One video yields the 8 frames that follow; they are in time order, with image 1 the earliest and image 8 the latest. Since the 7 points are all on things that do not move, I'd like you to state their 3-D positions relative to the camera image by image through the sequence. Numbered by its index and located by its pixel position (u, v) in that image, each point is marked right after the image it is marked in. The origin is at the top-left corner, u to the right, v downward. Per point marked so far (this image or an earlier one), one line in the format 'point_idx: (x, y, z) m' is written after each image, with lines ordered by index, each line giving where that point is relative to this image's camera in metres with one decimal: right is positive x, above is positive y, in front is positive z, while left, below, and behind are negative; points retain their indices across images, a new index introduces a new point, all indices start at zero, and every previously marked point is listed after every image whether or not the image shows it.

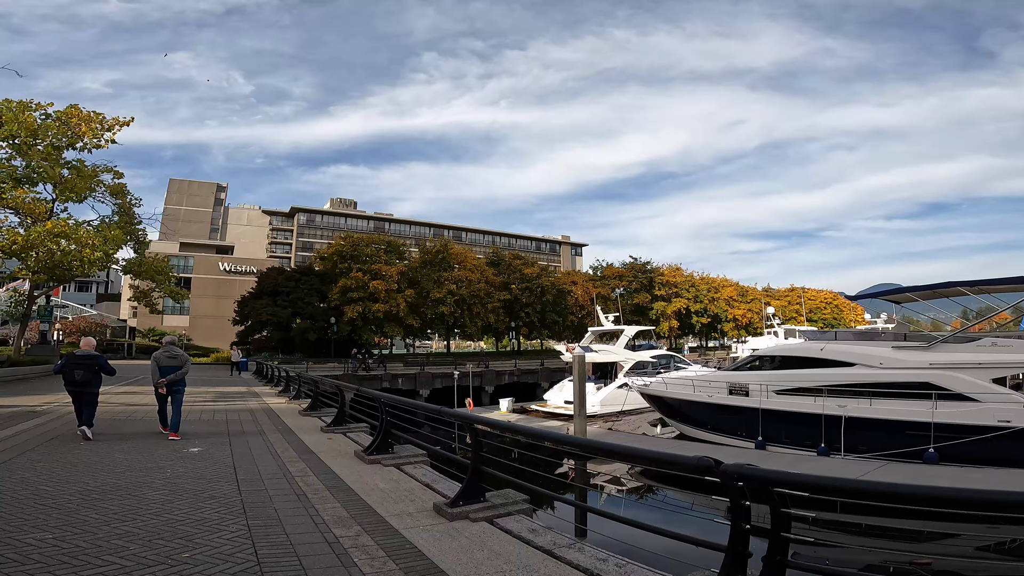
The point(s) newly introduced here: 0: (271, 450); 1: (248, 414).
0: (-3.5, -2.2, +8.3) m
1: (-5.7, -2.6, +12.1) m
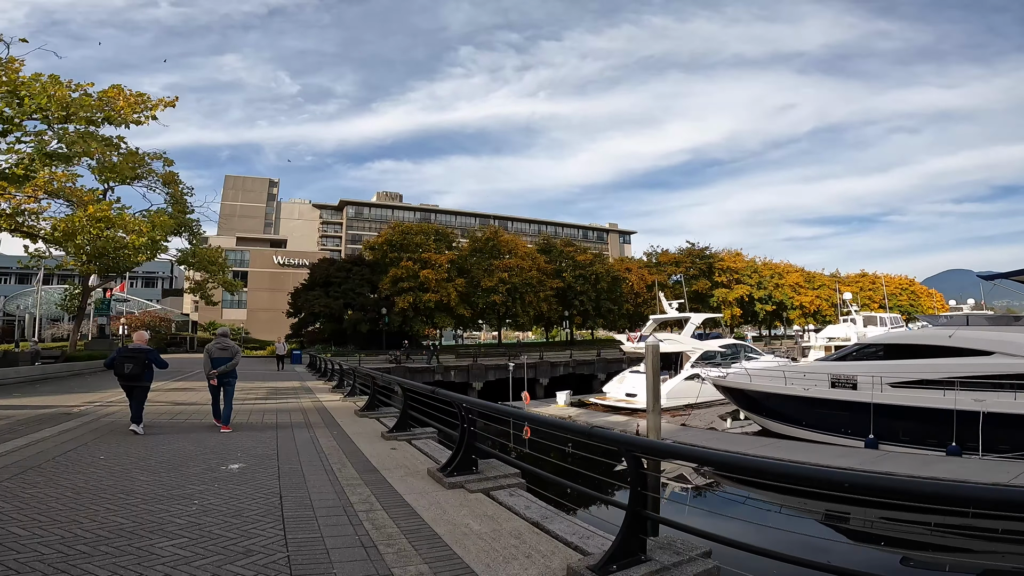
0: (-2.3, -2.0, +7.0) m
1: (-4.2, -2.4, +11.1) m
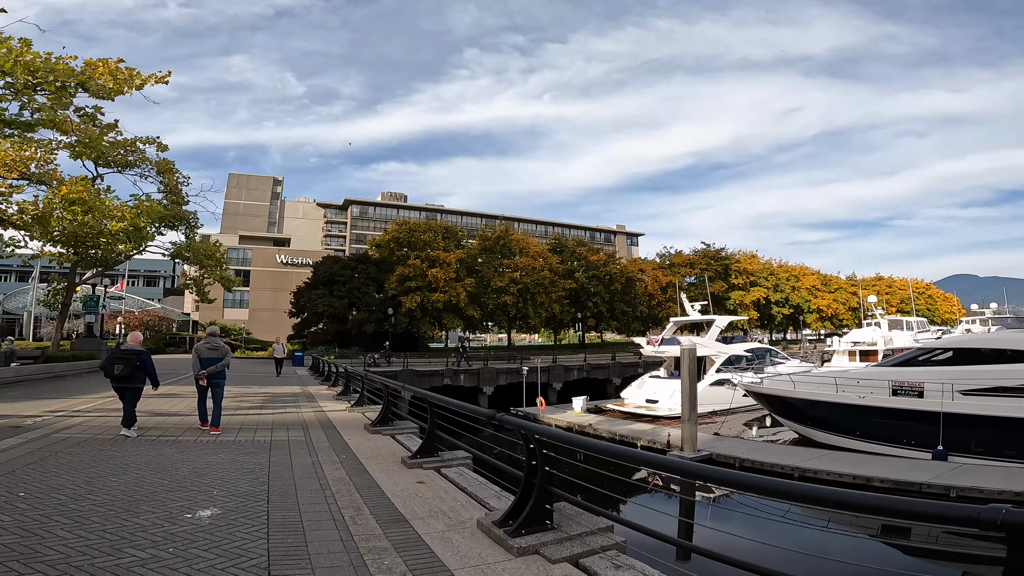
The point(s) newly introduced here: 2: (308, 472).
0: (-1.7, -1.8, +5.5) m
1: (-3.7, -2.2, +9.5) m
2: (-2.1, -1.9, +5.9) m
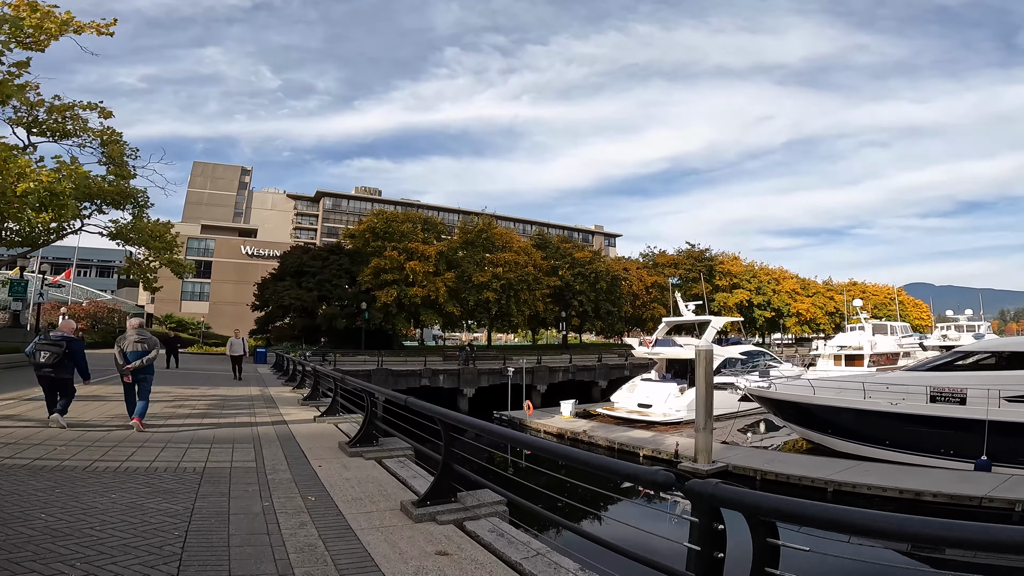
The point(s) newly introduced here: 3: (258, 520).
0: (-1.3, -1.5, +3.4) m
1: (-3.5, -1.9, +7.3) m
2: (-1.7, -1.6, +3.8) m
3: (-1.8, -1.6, +4.0) m
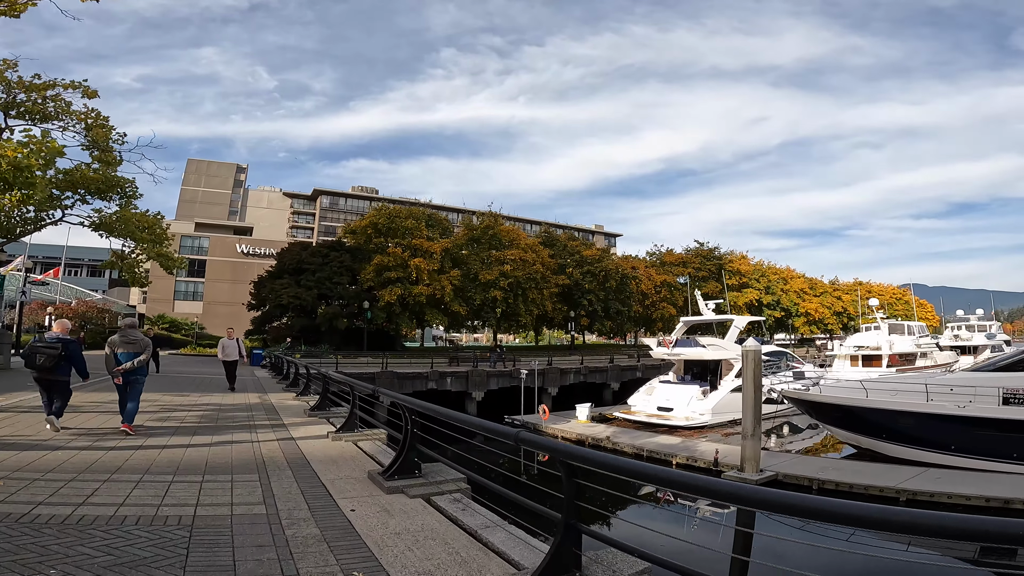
0: (-0.6, -1.4, +1.9) m
1: (-2.8, -1.7, +5.9) m
2: (-1.0, -1.4, +2.4) m
3: (-1.1, -1.4, +2.6) m
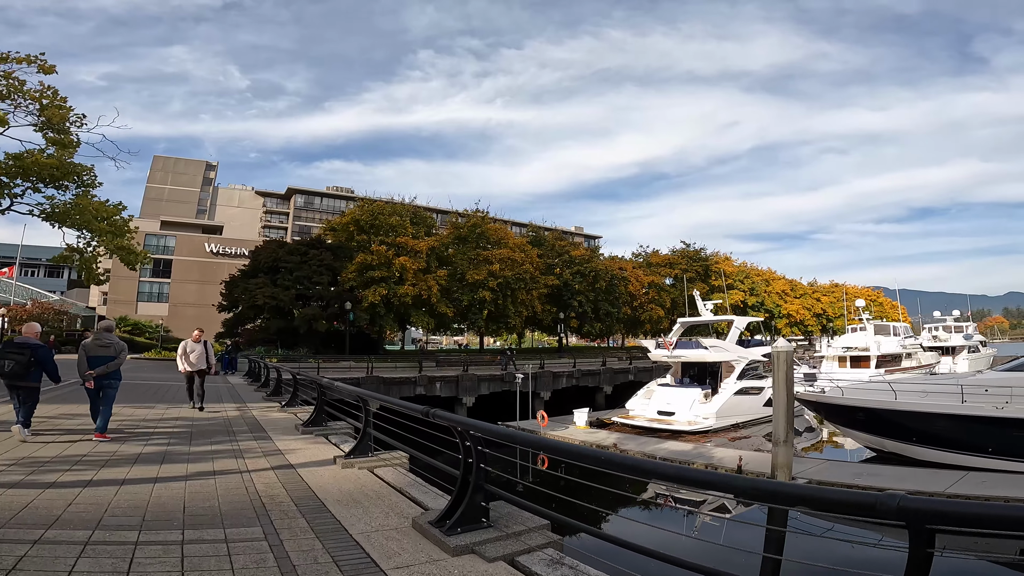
0: (+0.1, -1.2, +0.6) m
1: (-2.2, -1.6, +4.4) m
2: (-0.3, -1.2, +1.0) m
3: (-0.3, -1.3, +1.2) m
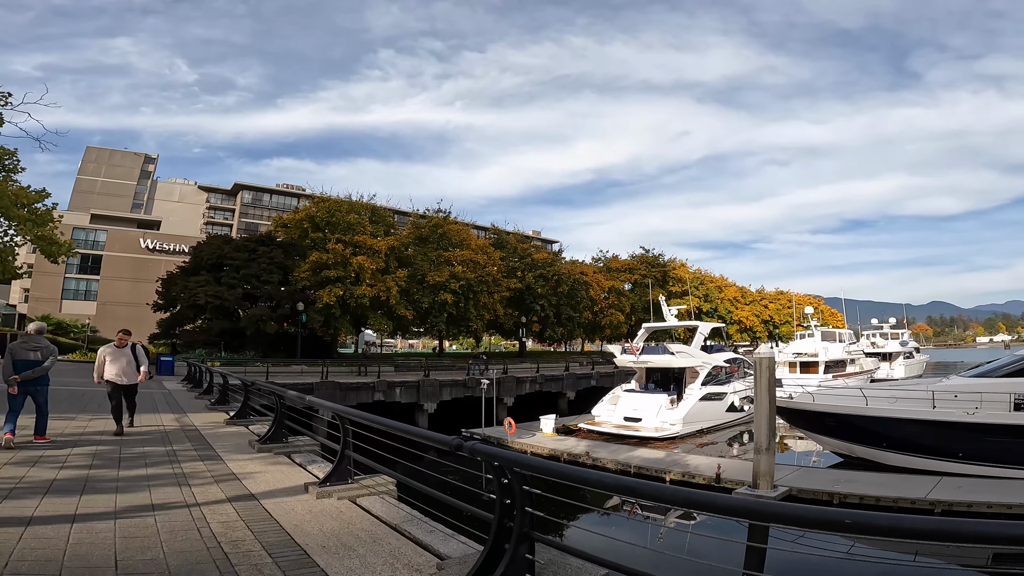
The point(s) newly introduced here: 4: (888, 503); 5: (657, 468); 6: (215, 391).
0: (+0.6, -1.1, -0.2) m
1: (-2.1, -1.5, +3.5) m
2: (+0.2, -1.2, +0.2) m
3: (+0.1, -1.2, +0.4) m
4: (+7.6, -4.4, +11.7) m
5: (+3.8, -4.7, +15.3) m
6: (-8.0, -2.8, +15.9) m
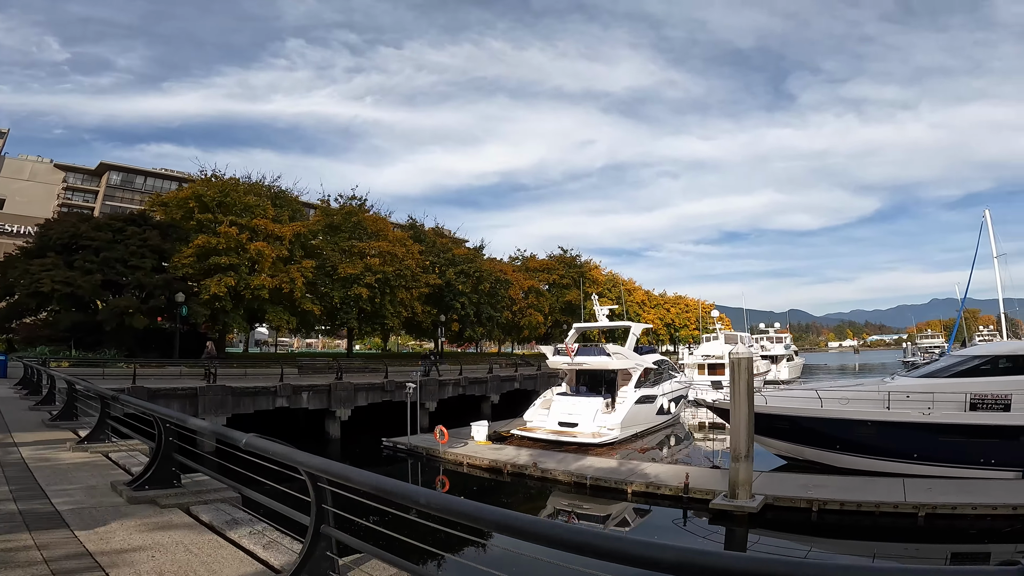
0: (+1.9, -0.8, -1.9) m
1: (-1.3, -1.2, +1.2) m
2: (+1.4, -0.9, -1.6) m
3: (+1.3, -0.9, -1.4) m
4: (+6.7, -4.3, +11.0) m
5: (+2.4, -4.5, +13.8) m
6: (-9.2, -2.3, +12.4) m
